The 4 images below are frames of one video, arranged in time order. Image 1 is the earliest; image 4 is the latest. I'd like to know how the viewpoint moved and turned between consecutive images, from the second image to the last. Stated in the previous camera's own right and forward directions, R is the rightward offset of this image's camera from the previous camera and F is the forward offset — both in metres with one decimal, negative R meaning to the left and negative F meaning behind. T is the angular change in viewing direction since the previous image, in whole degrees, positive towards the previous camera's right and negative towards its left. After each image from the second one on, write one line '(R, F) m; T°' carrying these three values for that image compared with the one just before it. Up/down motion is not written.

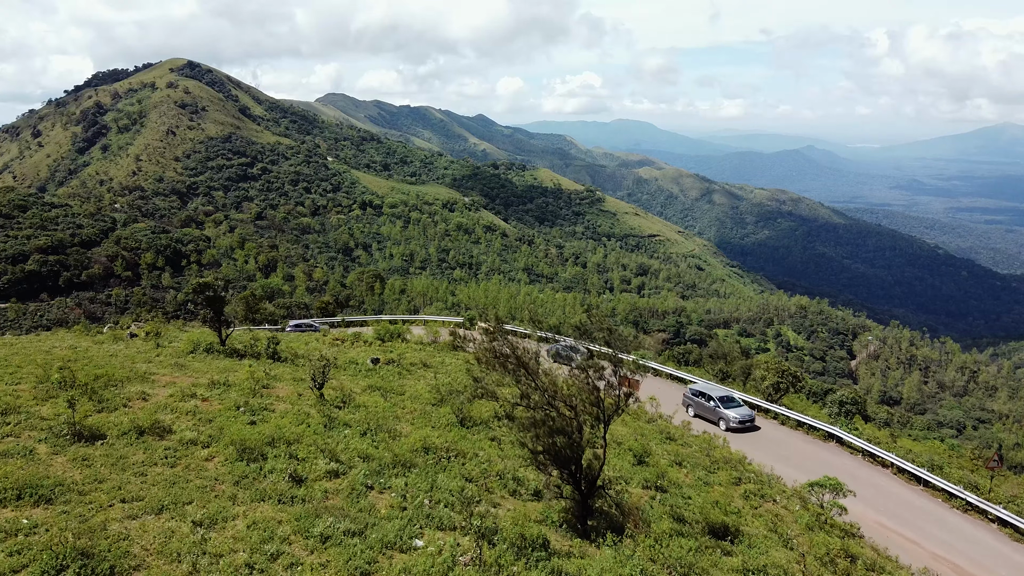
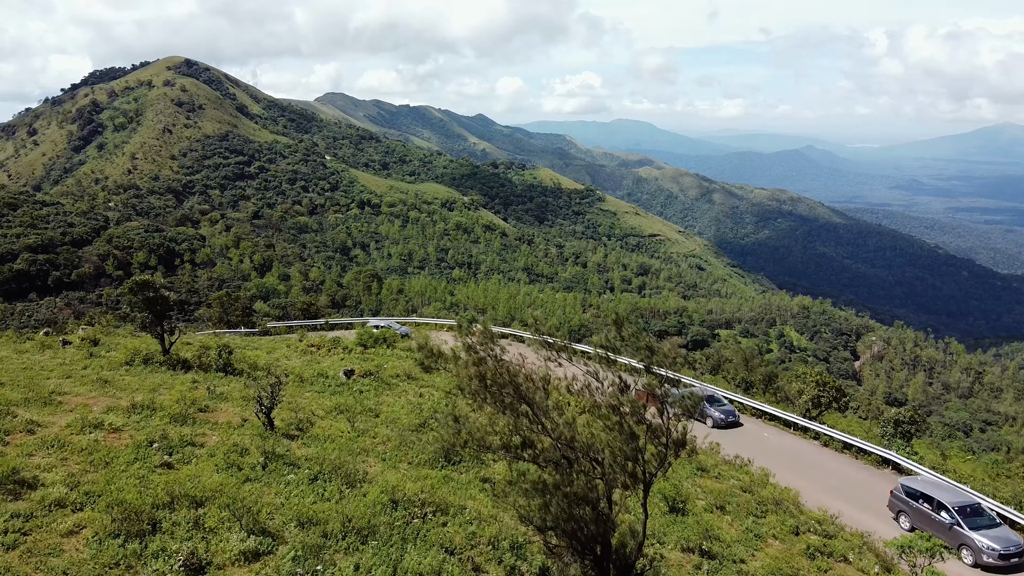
(0.0, +1.5) m; 0°
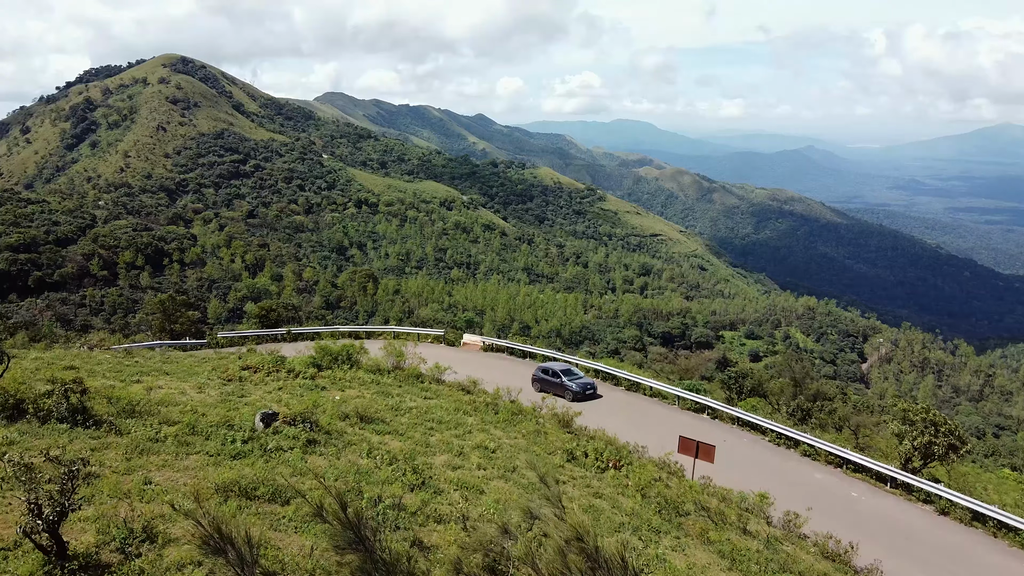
(+0.1, +2.6) m; 0°
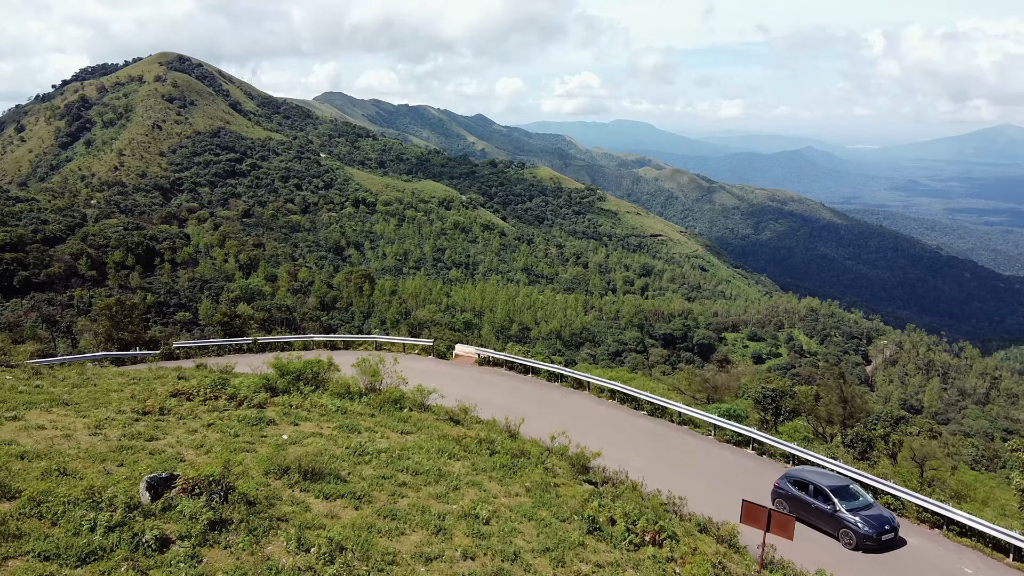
(0.0, +1.8) m; 0°
